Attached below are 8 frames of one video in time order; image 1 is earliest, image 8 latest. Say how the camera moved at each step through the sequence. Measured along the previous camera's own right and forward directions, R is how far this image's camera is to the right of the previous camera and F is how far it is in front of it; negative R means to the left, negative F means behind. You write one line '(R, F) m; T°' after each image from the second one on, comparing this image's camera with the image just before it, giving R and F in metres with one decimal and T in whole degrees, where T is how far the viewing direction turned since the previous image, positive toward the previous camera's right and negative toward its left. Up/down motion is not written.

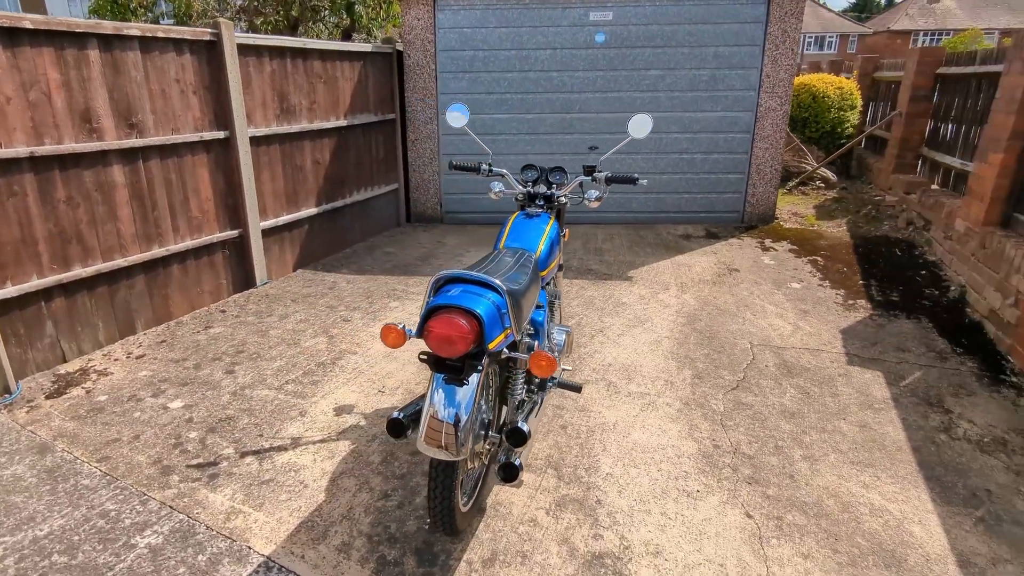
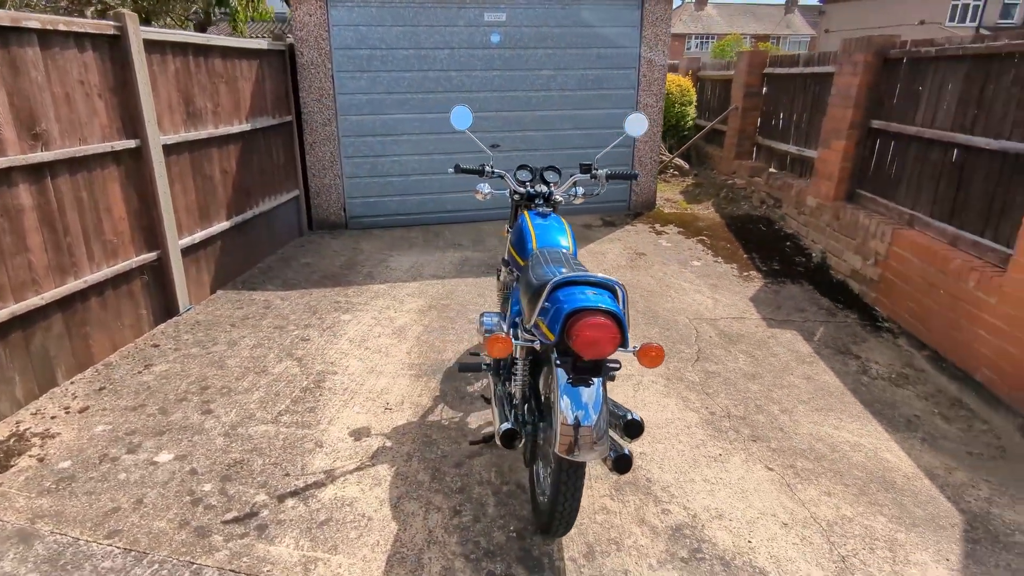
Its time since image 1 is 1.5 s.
(-0.9, +0.1) m; +16°
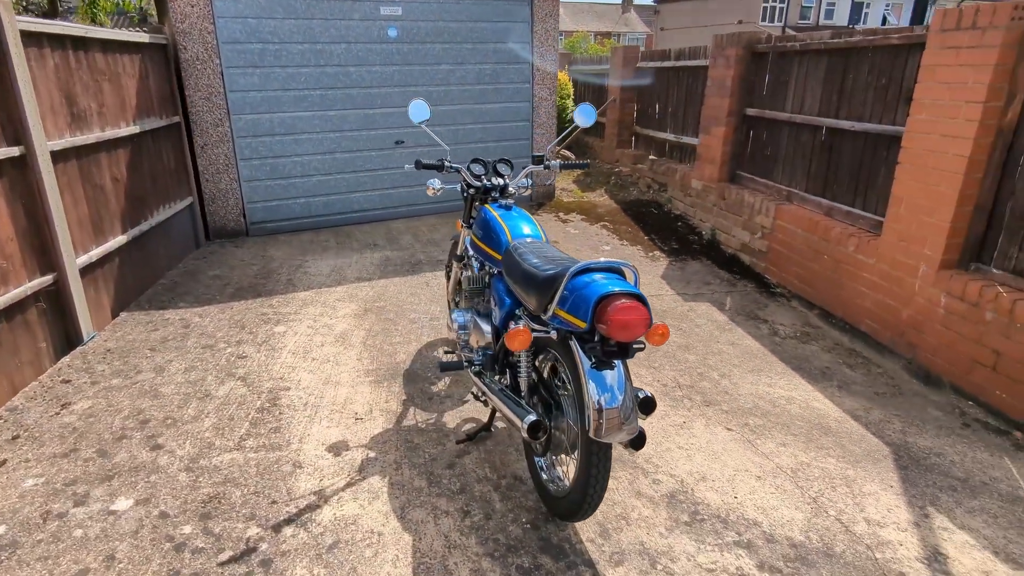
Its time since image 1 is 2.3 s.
(-0.5, +0.1) m; +12°
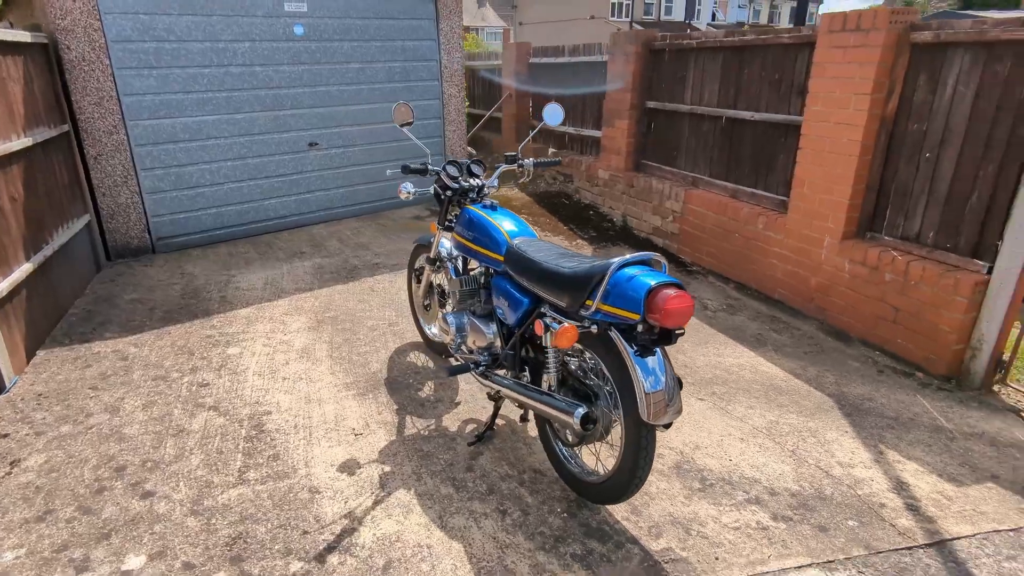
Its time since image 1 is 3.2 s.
(-0.6, 0.0) m; +12°
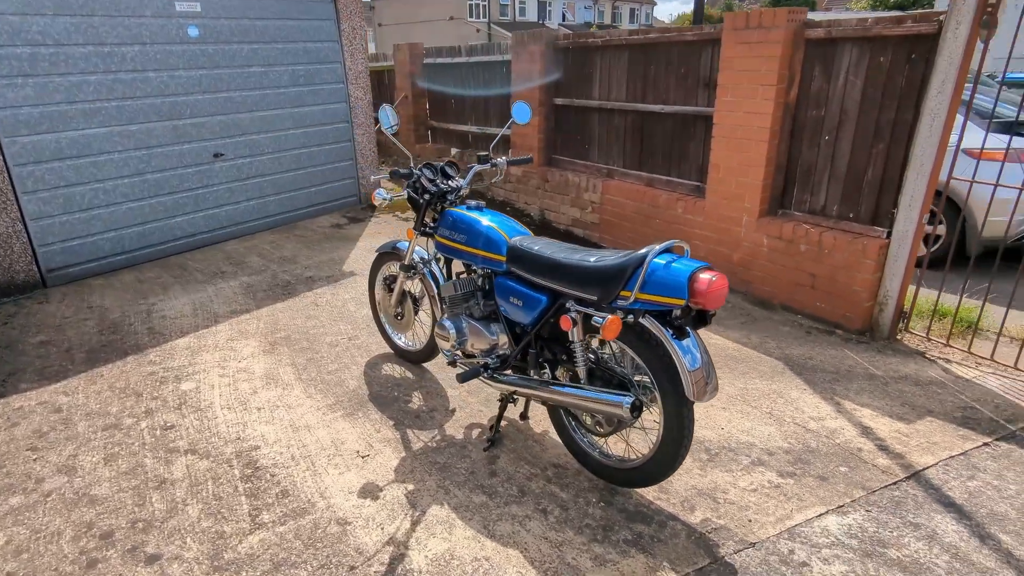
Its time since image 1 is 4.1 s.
(-0.5, +0.1) m; +12°
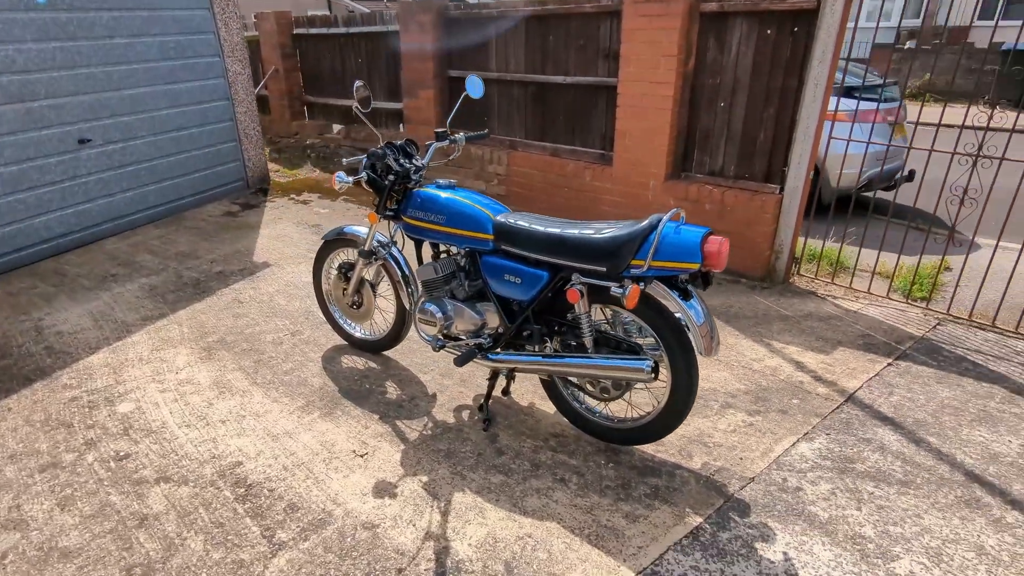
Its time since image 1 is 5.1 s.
(-0.5, +0.1) m; +13°
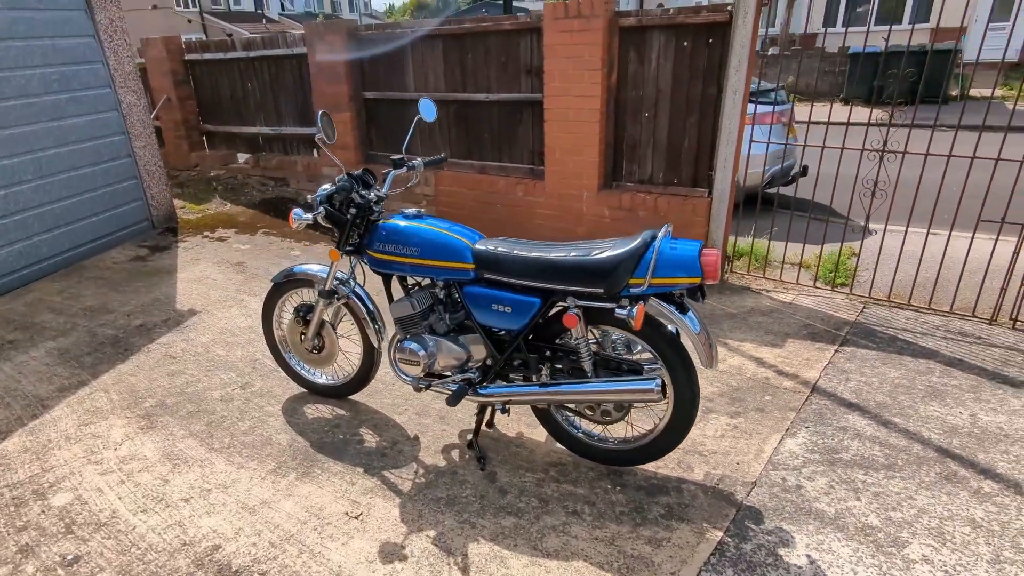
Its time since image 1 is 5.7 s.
(-0.3, +0.1) m; +9°
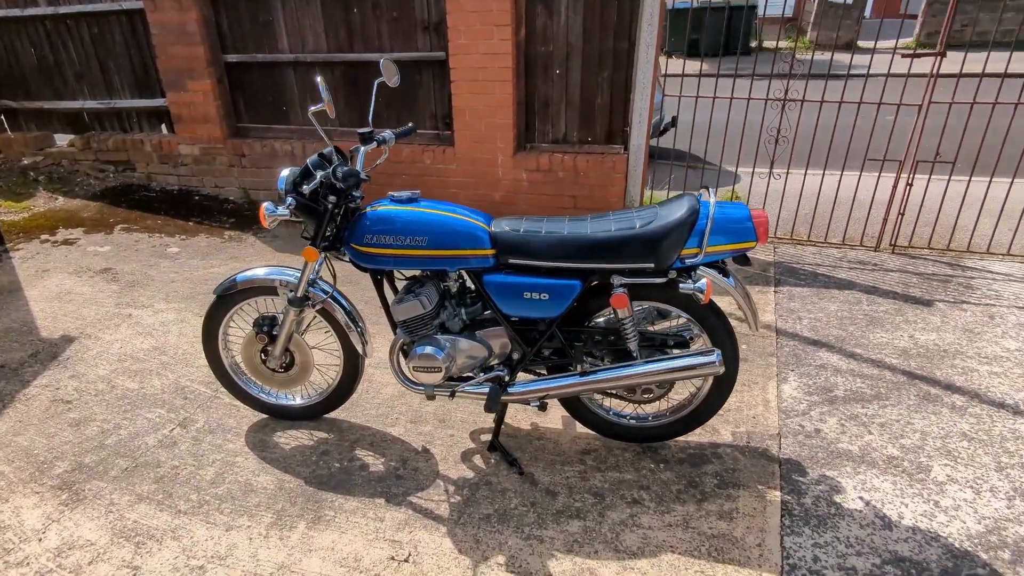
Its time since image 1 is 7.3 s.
(-0.6, +0.4) m; +14°
